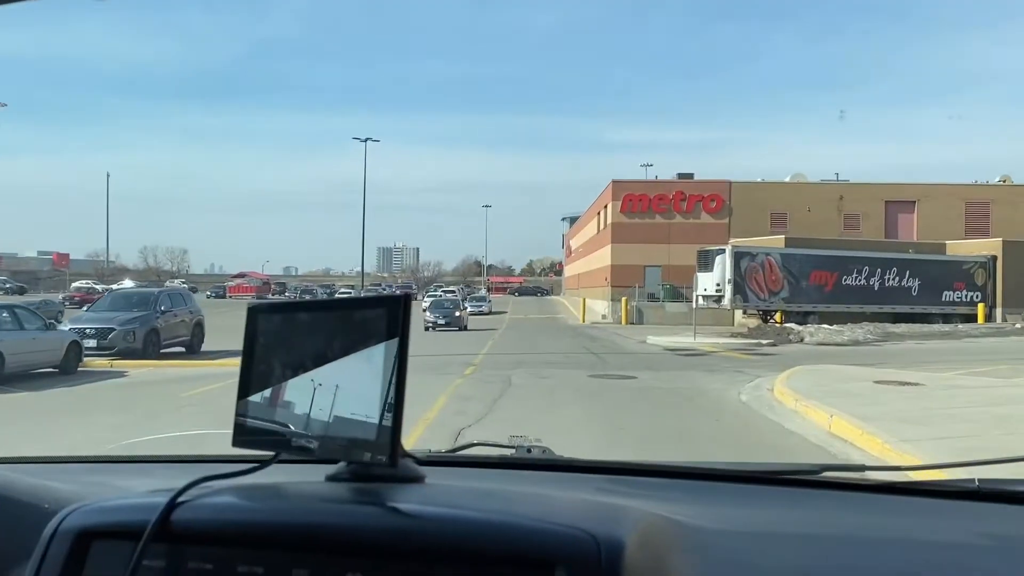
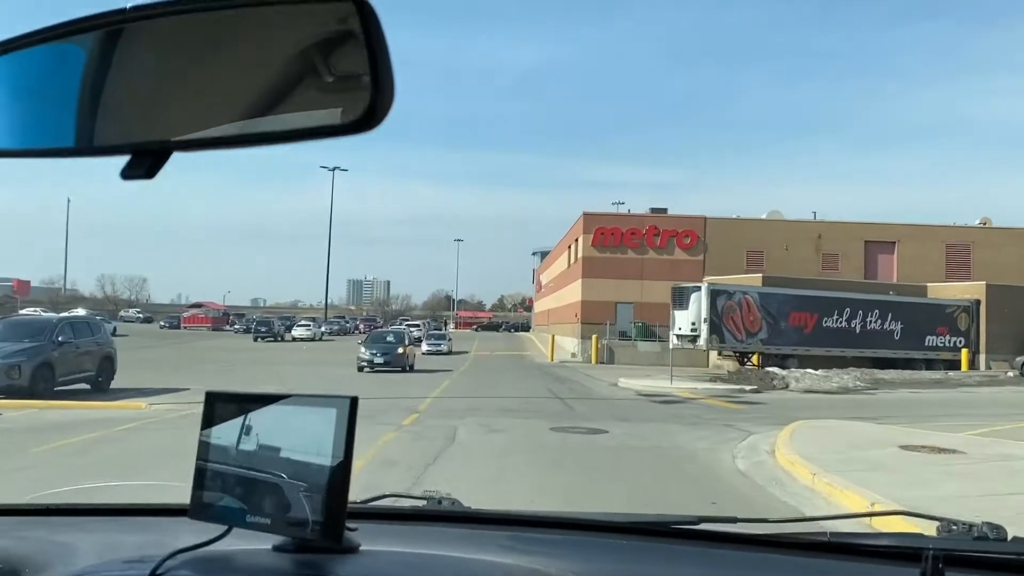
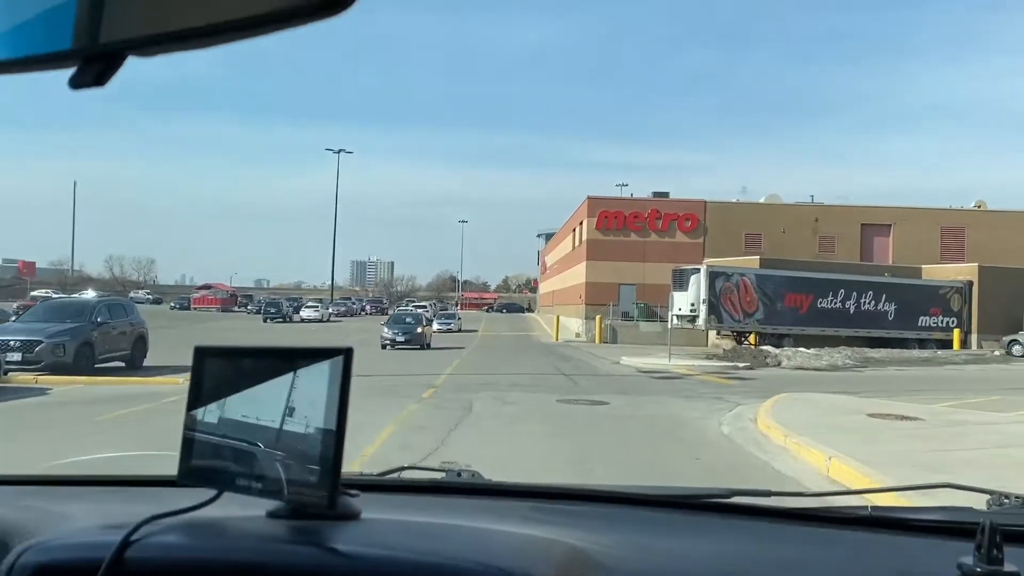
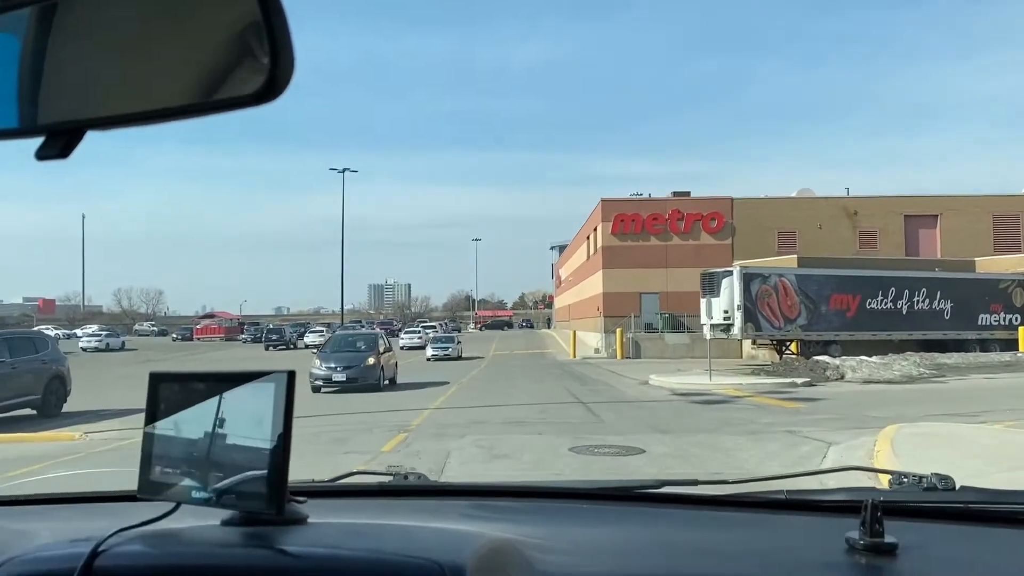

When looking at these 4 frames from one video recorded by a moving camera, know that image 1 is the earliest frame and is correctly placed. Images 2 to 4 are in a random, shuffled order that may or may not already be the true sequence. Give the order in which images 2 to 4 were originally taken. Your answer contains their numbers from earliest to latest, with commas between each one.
3, 2, 4
